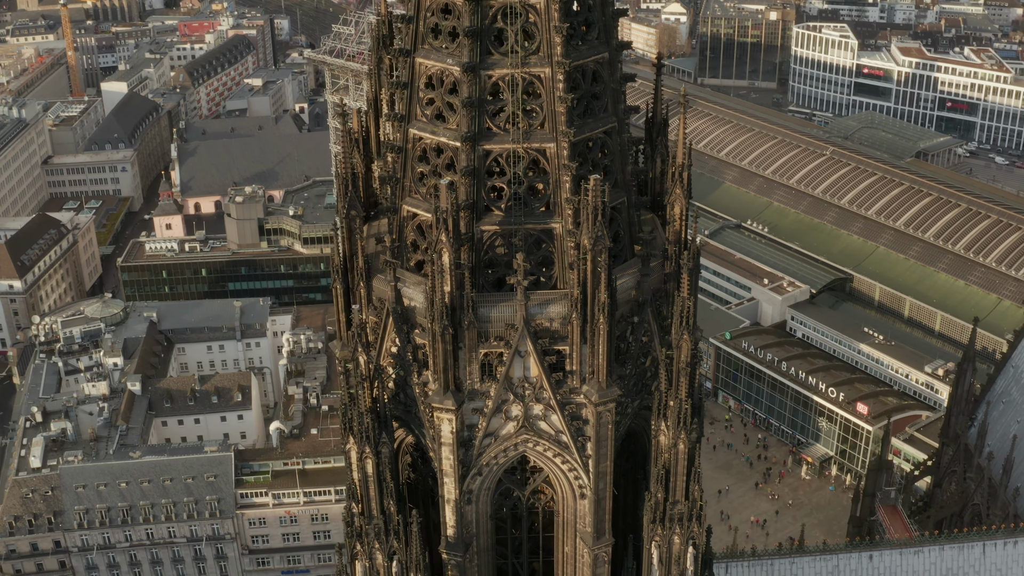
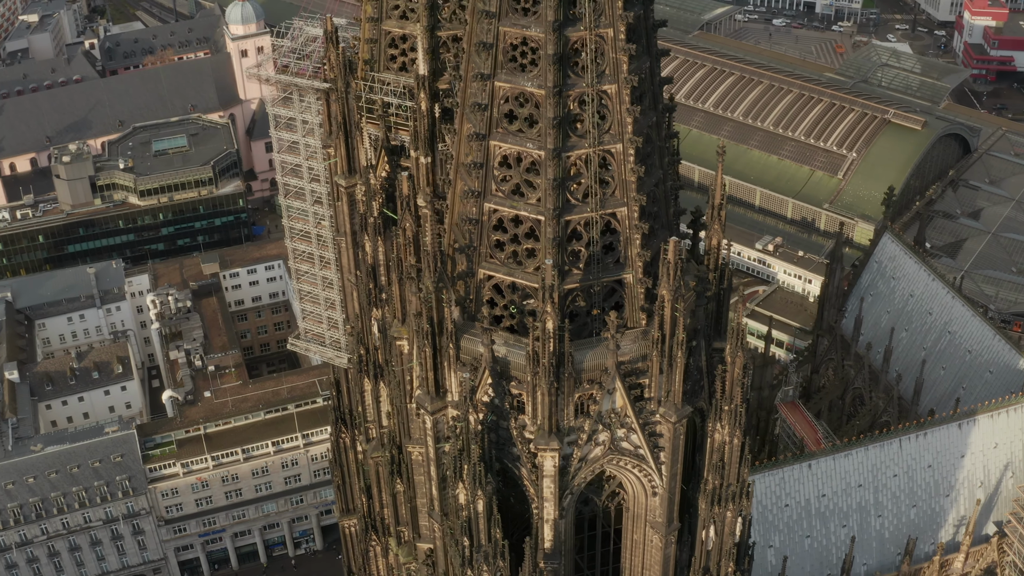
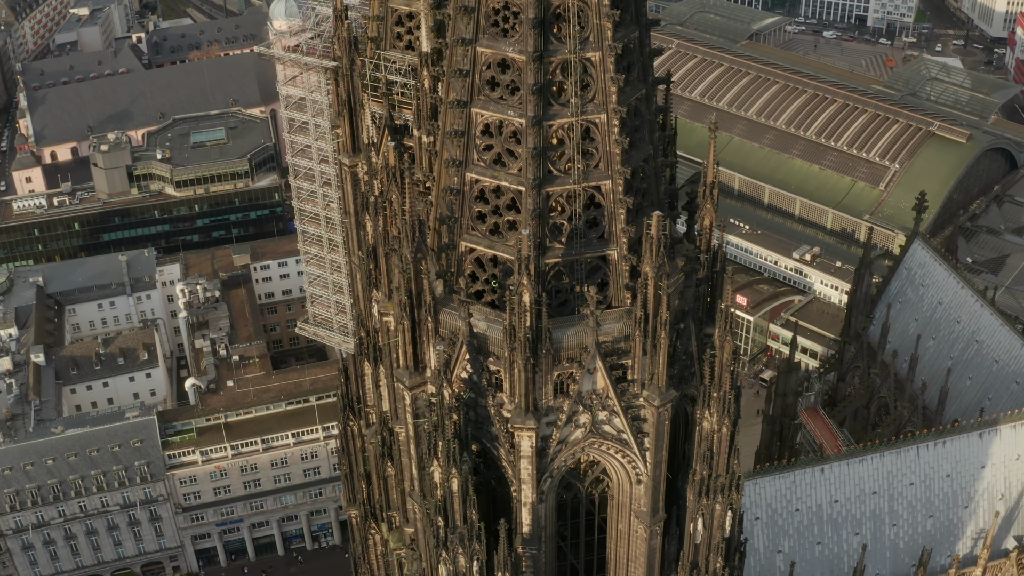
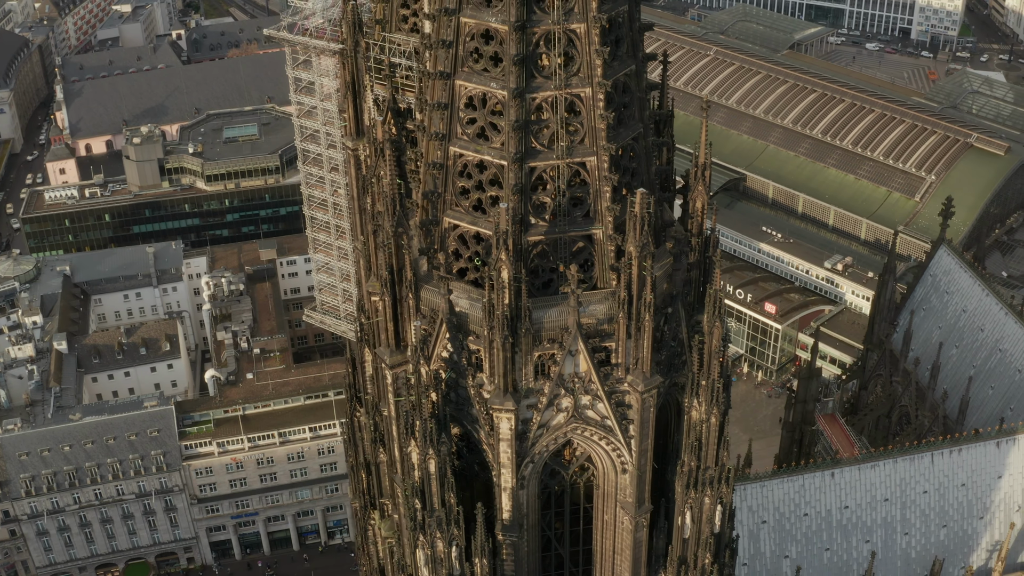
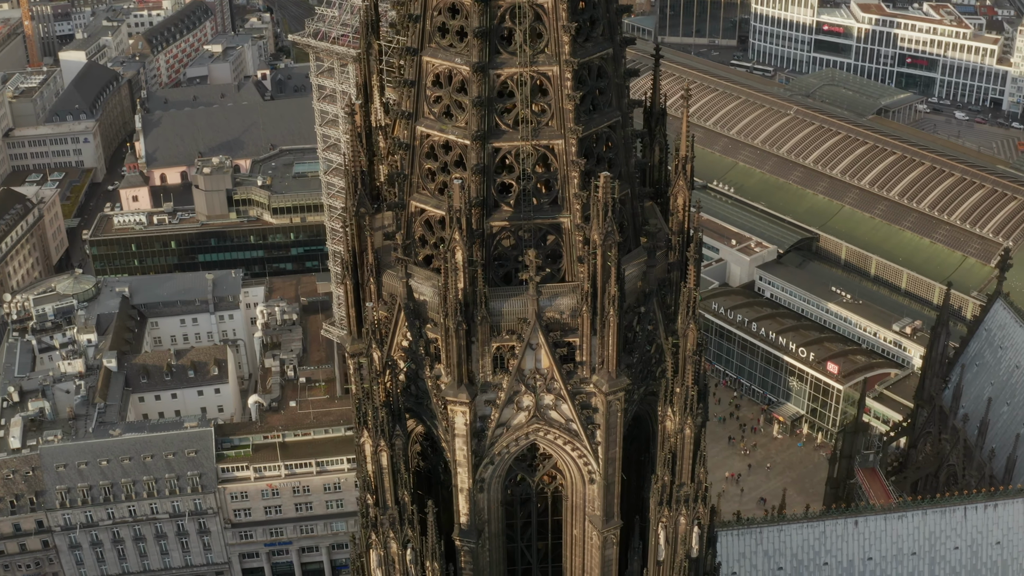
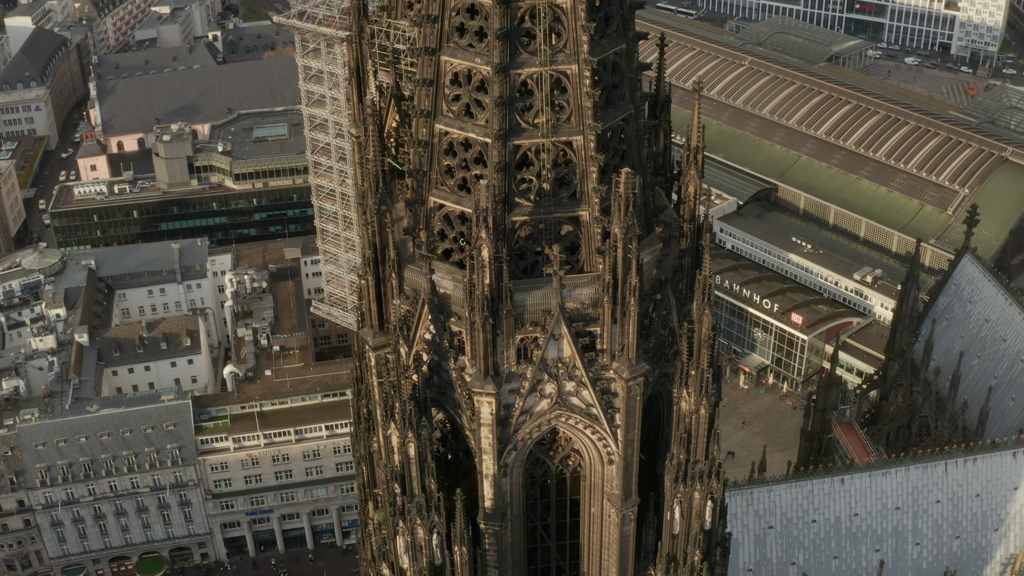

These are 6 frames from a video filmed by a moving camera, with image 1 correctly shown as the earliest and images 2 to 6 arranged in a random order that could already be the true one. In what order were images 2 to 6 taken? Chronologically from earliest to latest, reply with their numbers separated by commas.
5, 6, 4, 3, 2
